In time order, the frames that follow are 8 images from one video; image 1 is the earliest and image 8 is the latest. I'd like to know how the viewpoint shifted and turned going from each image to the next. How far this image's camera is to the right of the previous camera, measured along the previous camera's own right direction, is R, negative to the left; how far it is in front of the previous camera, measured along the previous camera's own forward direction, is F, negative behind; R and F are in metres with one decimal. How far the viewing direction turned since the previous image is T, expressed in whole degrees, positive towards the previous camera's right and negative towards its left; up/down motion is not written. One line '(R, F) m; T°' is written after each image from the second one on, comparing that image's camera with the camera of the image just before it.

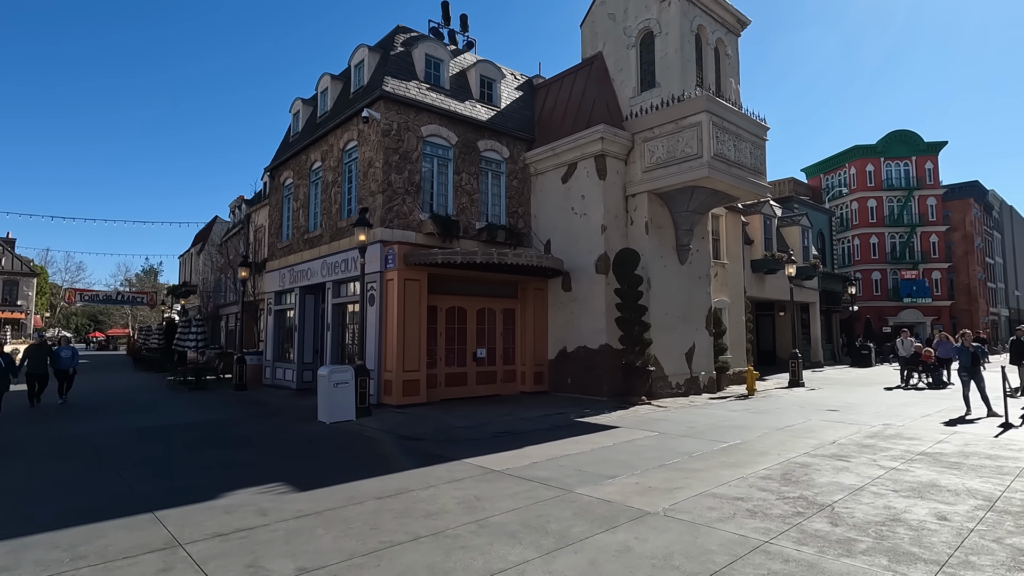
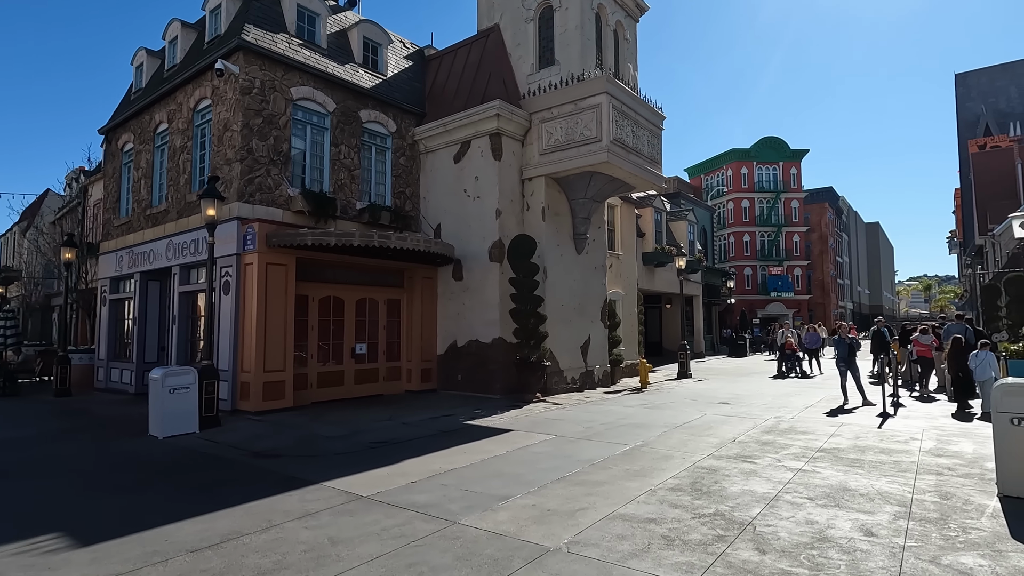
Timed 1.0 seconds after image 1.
(+0.2, +1.2) m; +11°
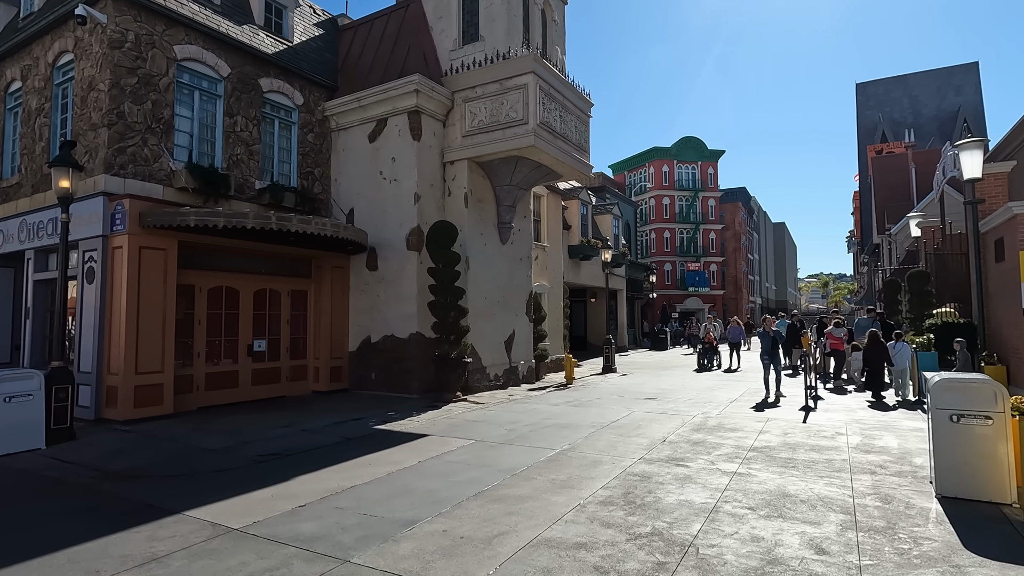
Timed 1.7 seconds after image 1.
(+0.2, +0.9) m; +8°
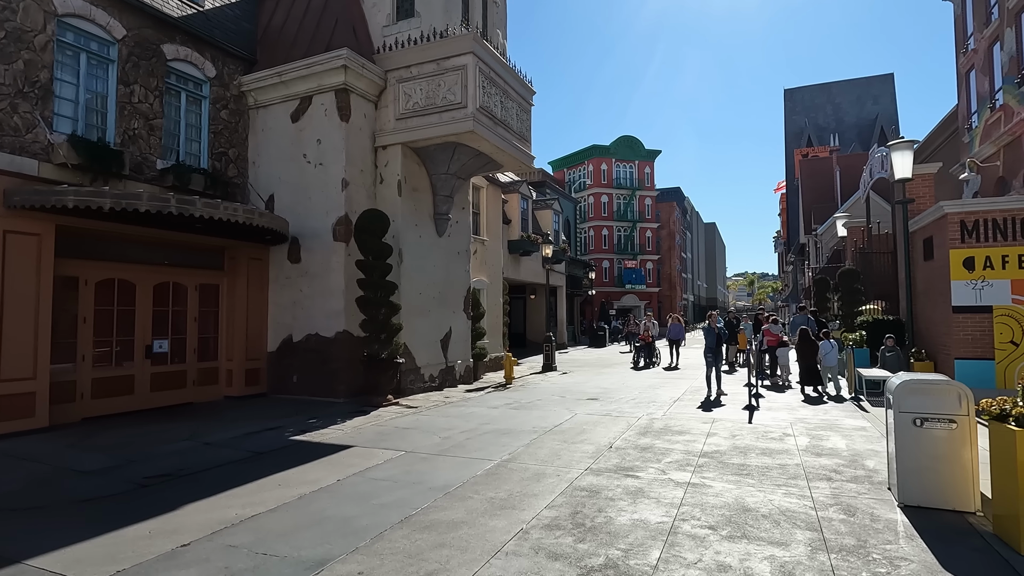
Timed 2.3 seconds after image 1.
(0.0, +0.7) m; +6°
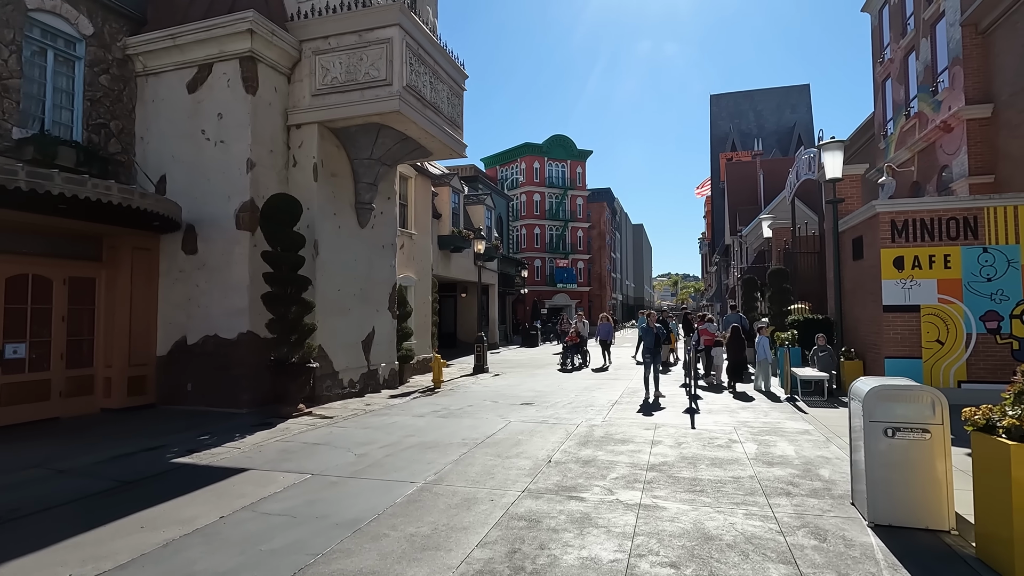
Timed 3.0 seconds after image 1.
(0.0, +0.9) m; +7°
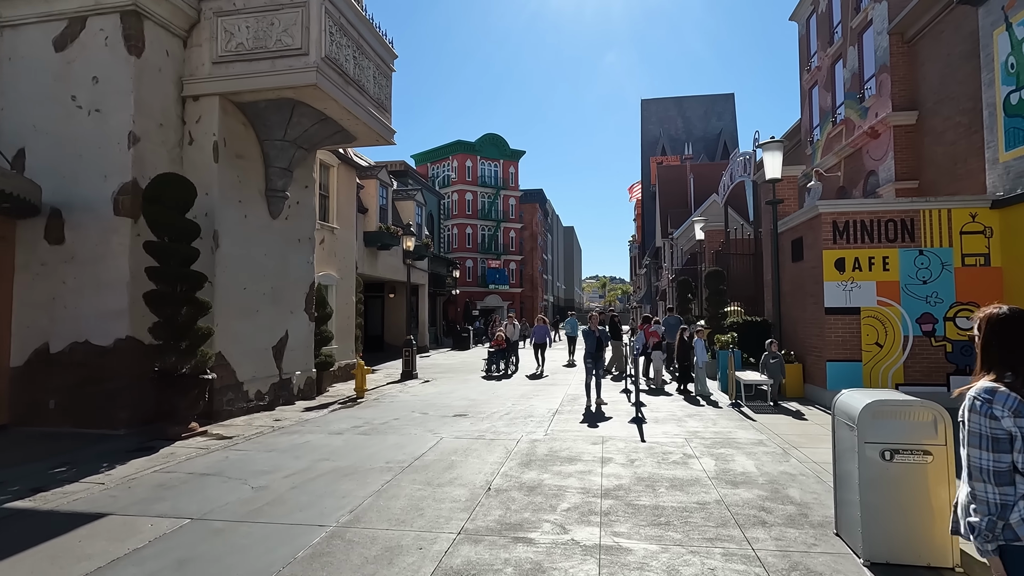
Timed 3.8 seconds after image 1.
(0.0, +1.0) m; +7°
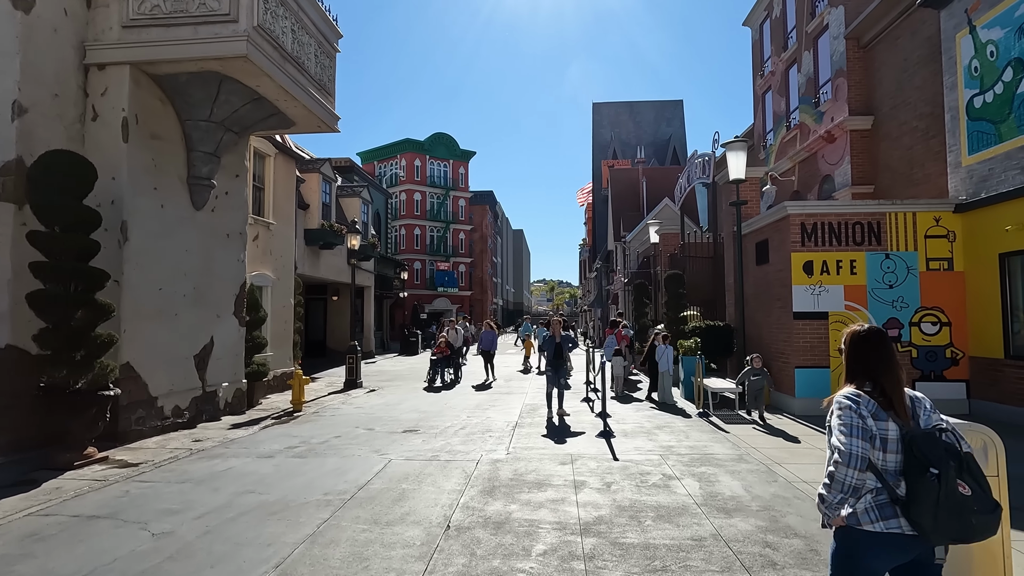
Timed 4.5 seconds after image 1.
(-0.1, +0.8) m; +5°
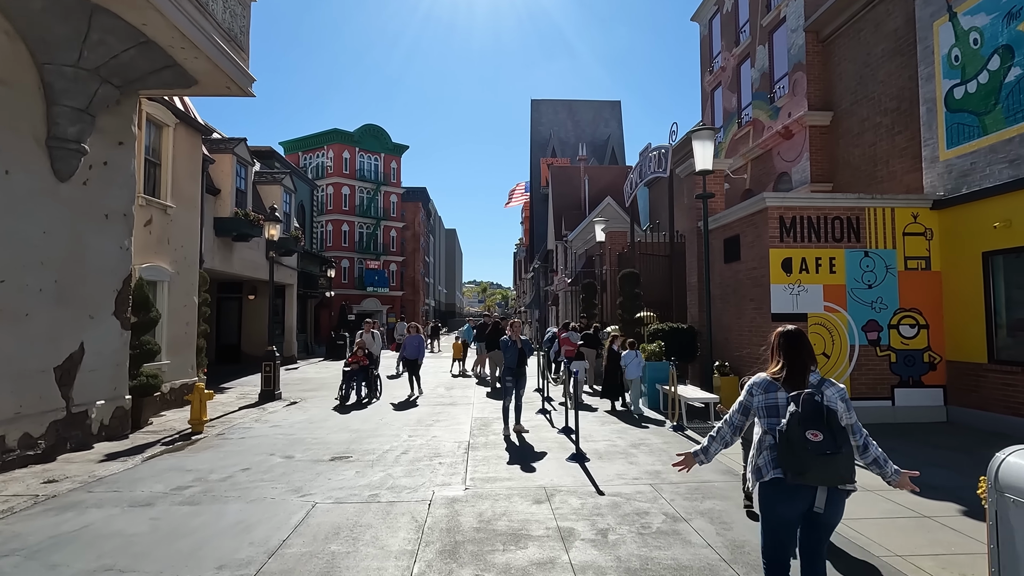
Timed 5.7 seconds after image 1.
(-0.3, +1.4) m; +7°
